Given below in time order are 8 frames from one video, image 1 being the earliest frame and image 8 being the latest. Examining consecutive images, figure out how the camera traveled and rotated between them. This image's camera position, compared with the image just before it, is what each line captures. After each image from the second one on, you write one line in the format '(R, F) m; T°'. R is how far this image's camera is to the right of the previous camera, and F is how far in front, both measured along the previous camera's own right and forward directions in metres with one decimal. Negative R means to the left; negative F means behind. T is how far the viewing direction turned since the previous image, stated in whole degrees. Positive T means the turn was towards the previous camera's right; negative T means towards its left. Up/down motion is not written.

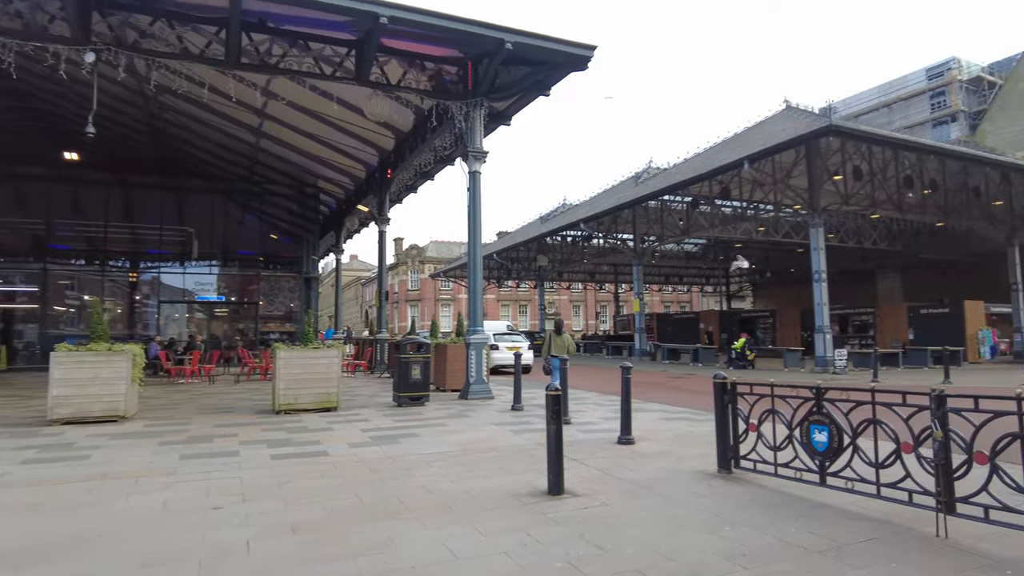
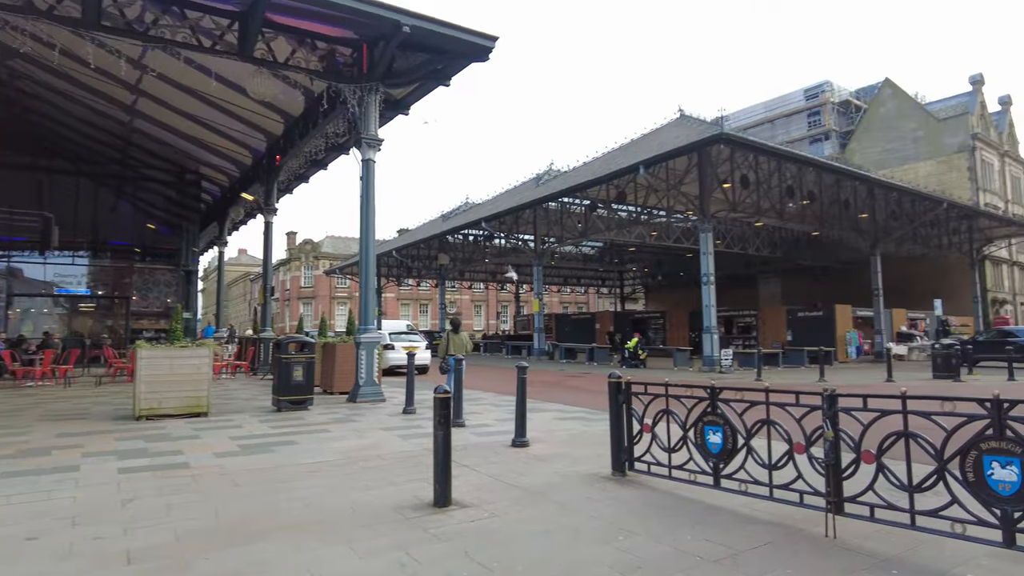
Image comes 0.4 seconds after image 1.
(+0.1, +0.4) m; +9°
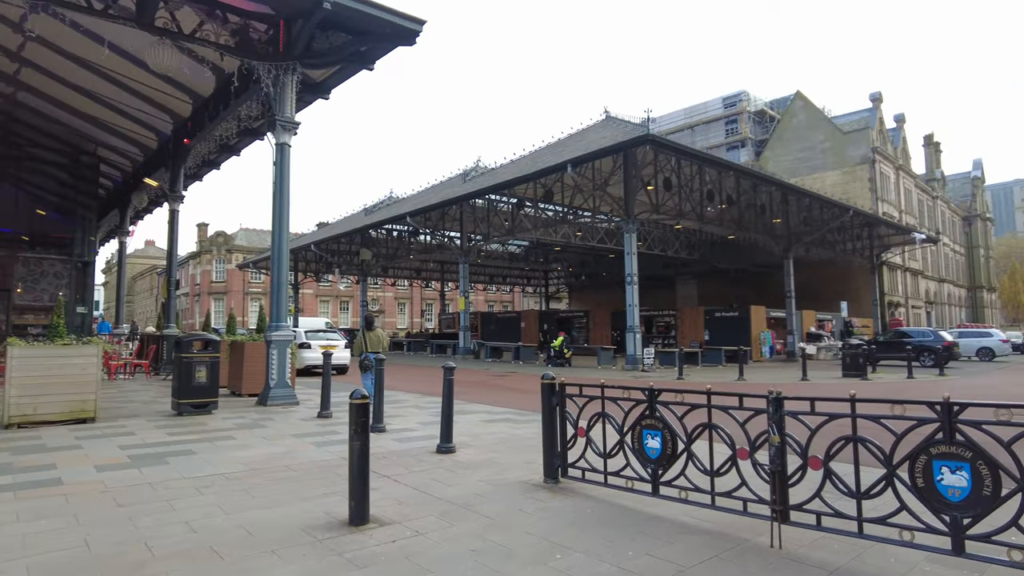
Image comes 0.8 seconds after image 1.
(0.0, +0.5) m; +7°
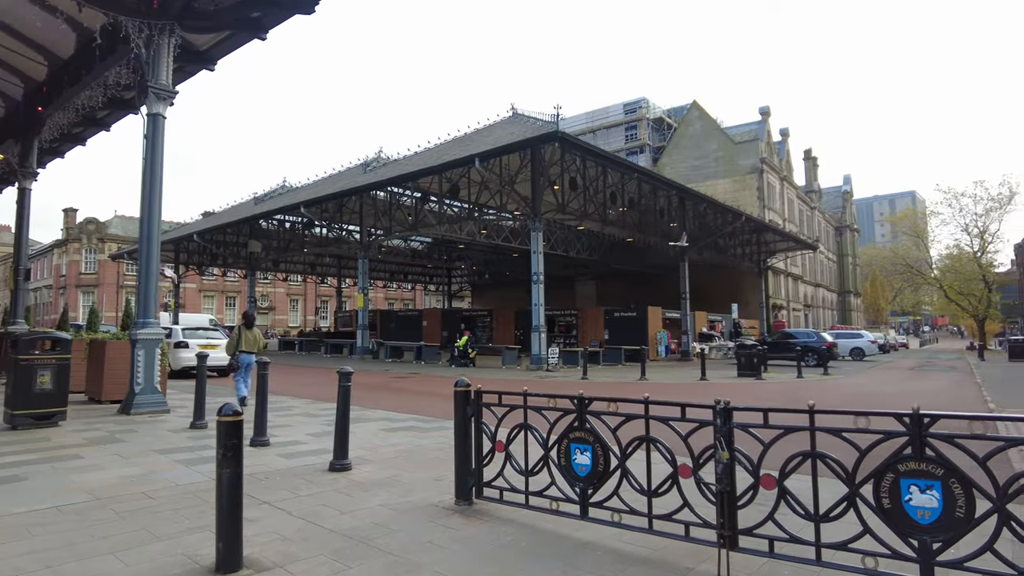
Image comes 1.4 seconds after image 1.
(-0.1, +0.7) m; +9°
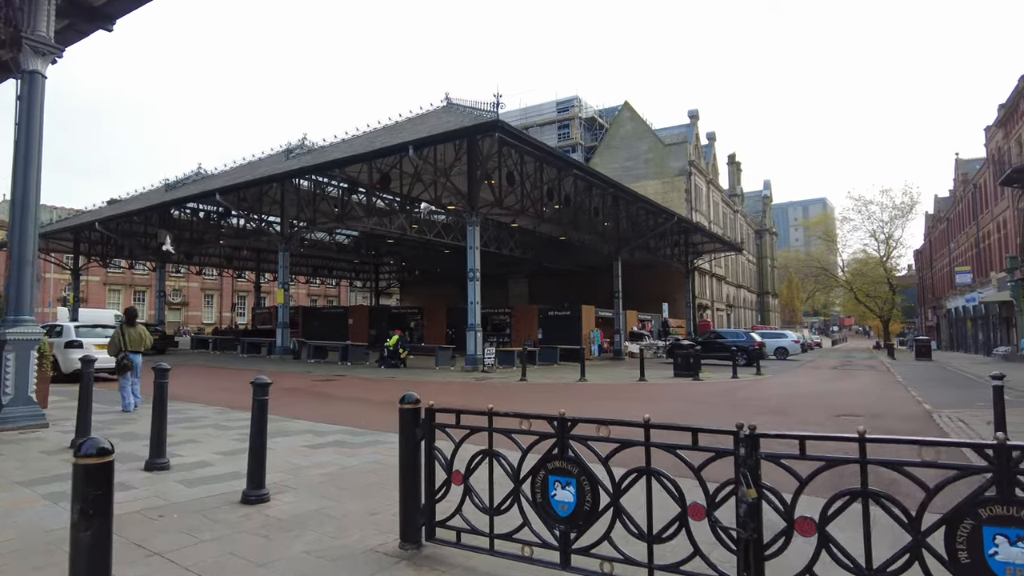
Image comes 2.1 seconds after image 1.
(-0.2, +0.9) m; +6°
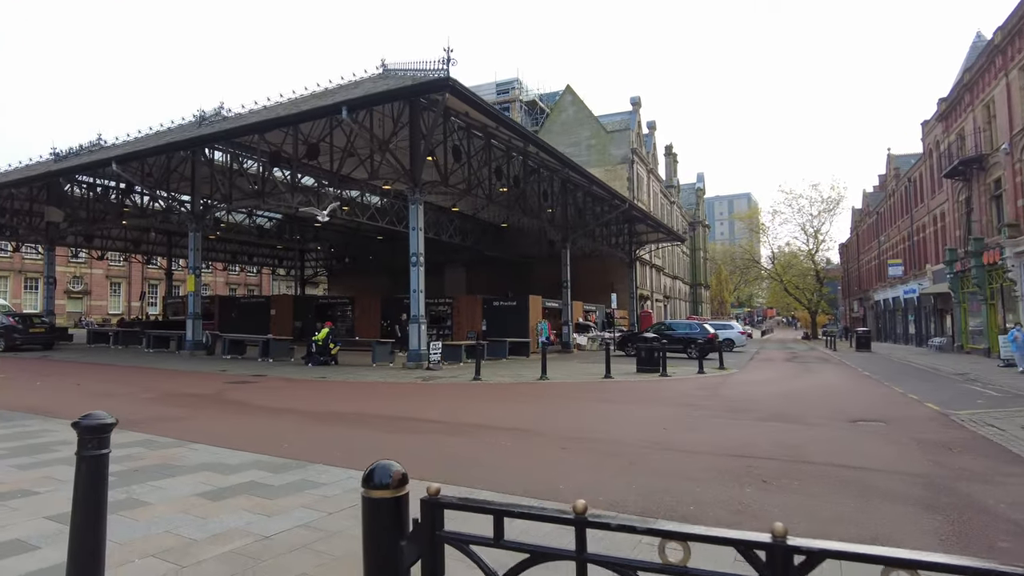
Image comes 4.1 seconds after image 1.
(-0.5, +2.2) m; +6°
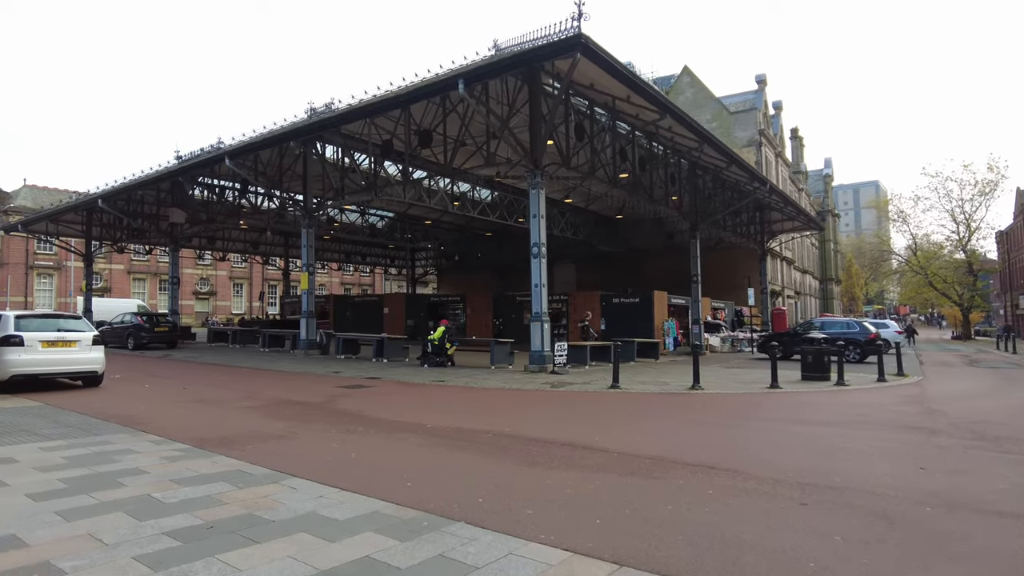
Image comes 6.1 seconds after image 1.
(-0.9, +2.2) m; -9°
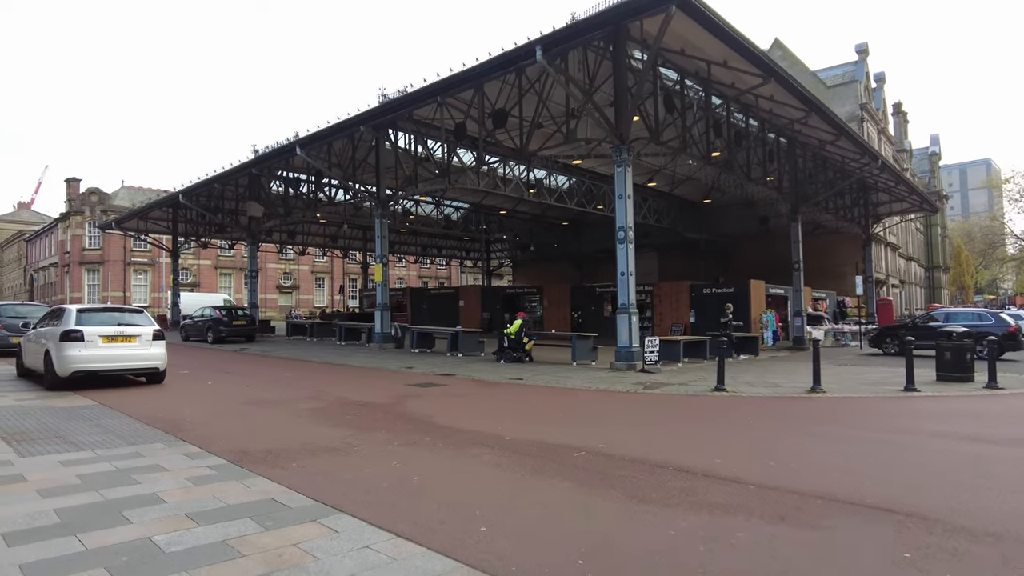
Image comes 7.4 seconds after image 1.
(-0.2, +1.4) m; -7°
